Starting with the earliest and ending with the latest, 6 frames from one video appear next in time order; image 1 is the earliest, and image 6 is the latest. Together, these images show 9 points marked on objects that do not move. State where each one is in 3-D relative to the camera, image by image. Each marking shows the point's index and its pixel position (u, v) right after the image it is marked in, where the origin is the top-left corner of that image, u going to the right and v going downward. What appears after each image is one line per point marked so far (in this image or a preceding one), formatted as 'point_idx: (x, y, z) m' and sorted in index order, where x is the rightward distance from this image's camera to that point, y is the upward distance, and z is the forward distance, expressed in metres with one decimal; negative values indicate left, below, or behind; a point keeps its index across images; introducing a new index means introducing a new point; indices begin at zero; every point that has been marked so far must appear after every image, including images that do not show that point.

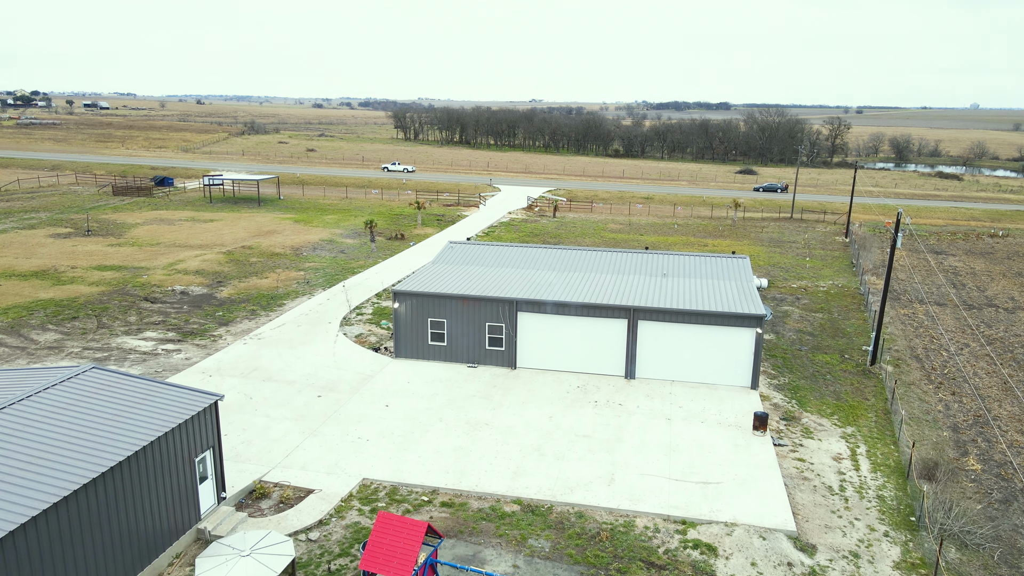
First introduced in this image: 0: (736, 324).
0: (+6.1, -1.0, +19.9) m
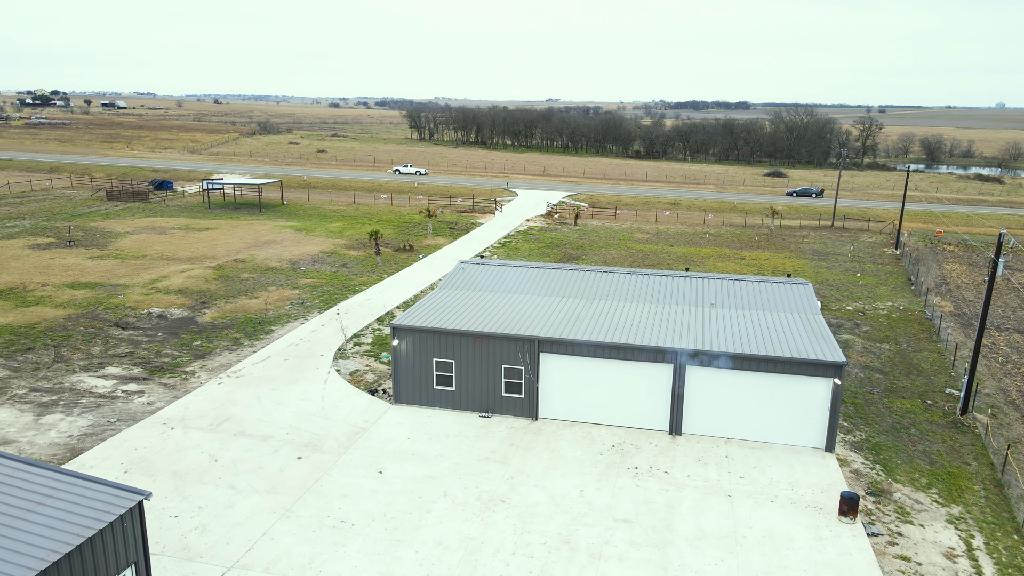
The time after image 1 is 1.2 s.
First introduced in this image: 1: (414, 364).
0: (+6.6, -1.9, +16.2) m
1: (-2.5, -1.9, +18.5) m
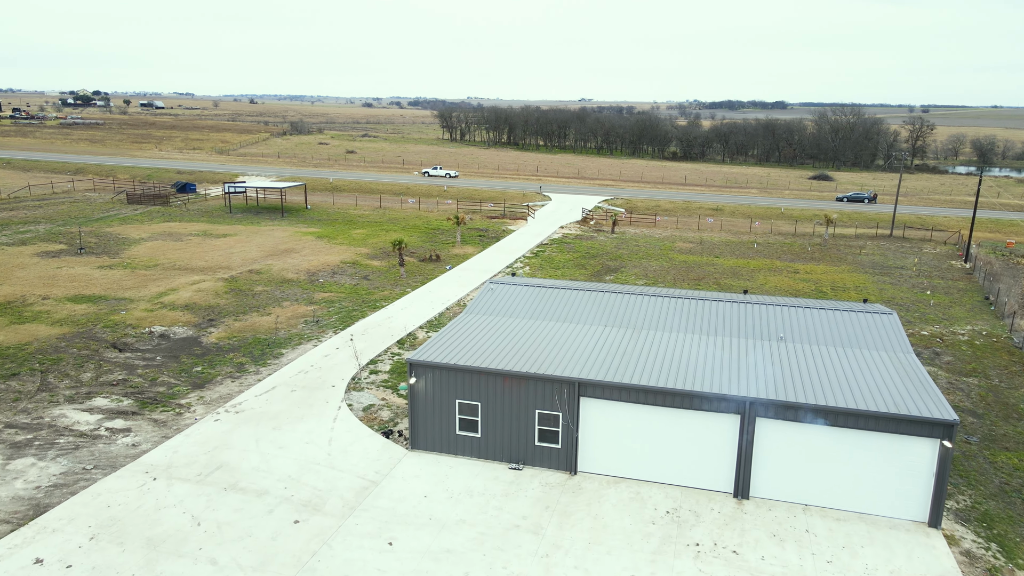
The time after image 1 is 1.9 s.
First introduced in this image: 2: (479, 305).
0: (+7.3, -2.6, +13.3) m
1: (-1.7, -2.6, +16.0) m
2: (-0.9, -0.5, +19.4) m
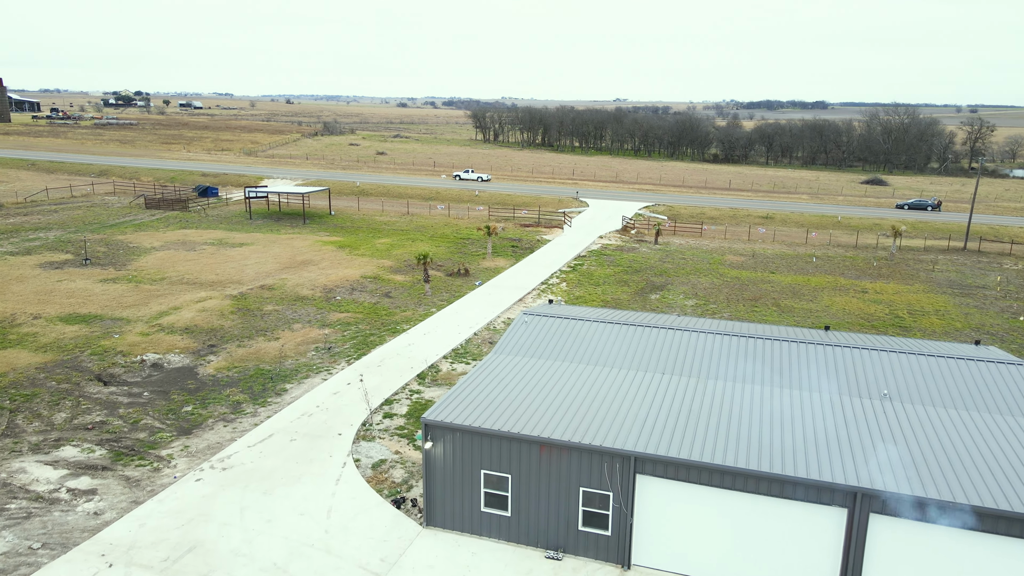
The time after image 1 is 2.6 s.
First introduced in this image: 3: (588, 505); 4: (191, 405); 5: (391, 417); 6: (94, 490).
0: (+7.8, -3.5, +10.0) m
1: (-1.0, -3.4, +13.0) m
2: (-0.1, -1.3, +16.4) m
3: (+1.3, -3.7, +12.3) m
4: (-8.1, -3.0, +18.4) m
5: (-3.0, -3.2, +17.9) m
6: (-8.3, -4.0, +14.4) m
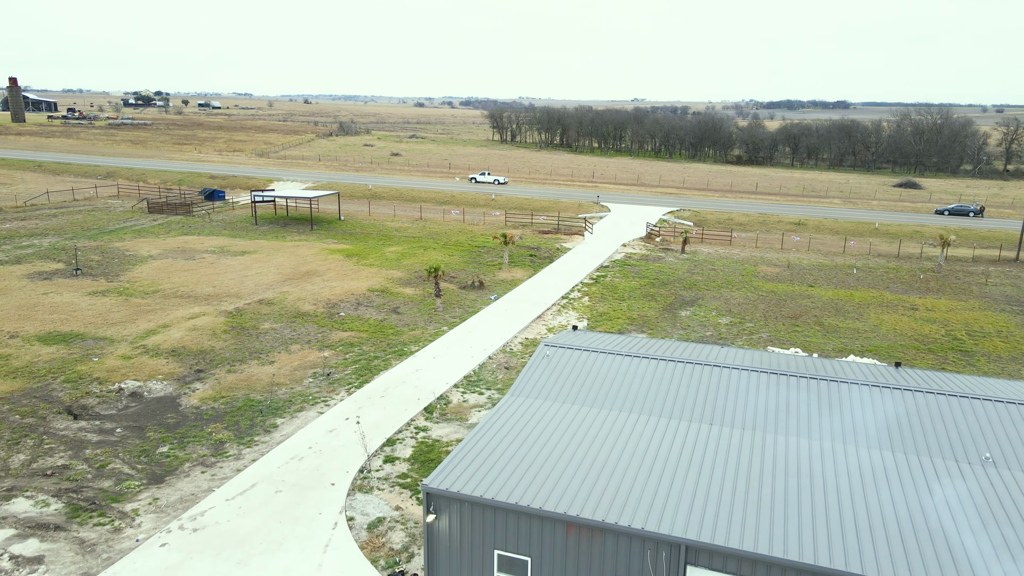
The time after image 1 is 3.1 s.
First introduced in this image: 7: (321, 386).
0: (+8.0, -4.1, +7.5) m
1: (-0.7, -3.9, +10.8) m
2: (+0.3, -1.9, +14.1) m
3: (+1.6, -4.3, +10.0) m
4: (-7.7, -3.5, +16.3) m
5: (-2.6, -3.7, +15.6) m
6: (-8.0, -4.5, +12.3) m
7: (-5.3, -2.7, +20.0) m
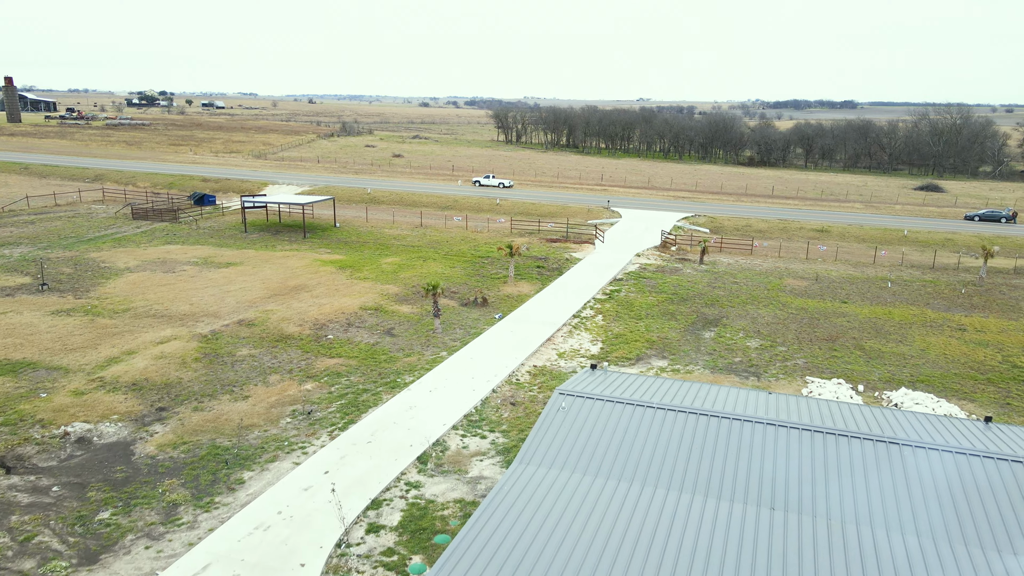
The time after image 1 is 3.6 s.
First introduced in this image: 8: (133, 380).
0: (+8.1, -4.8, +4.8) m
1: (-0.6, -4.6, +8.2) m
2: (+0.5, -2.5, +11.5) m
3: (+1.7, -5.0, +7.4) m
4: (-7.6, -4.2, +13.7) m
5: (-2.5, -4.4, +13.0) m
6: (-7.8, -5.2, +9.7) m
7: (-5.1, -3.3, +17.4) m
8: (-10.0, -2.4, +19.1) m
